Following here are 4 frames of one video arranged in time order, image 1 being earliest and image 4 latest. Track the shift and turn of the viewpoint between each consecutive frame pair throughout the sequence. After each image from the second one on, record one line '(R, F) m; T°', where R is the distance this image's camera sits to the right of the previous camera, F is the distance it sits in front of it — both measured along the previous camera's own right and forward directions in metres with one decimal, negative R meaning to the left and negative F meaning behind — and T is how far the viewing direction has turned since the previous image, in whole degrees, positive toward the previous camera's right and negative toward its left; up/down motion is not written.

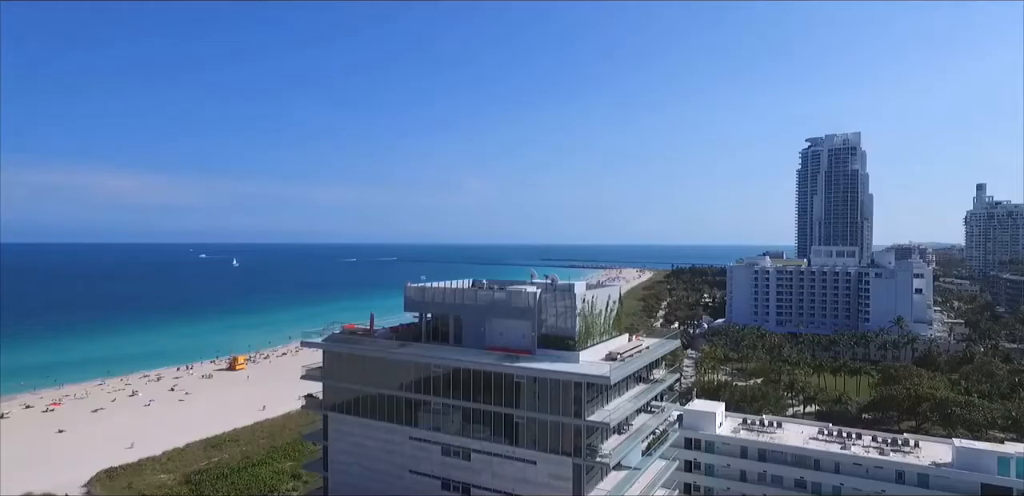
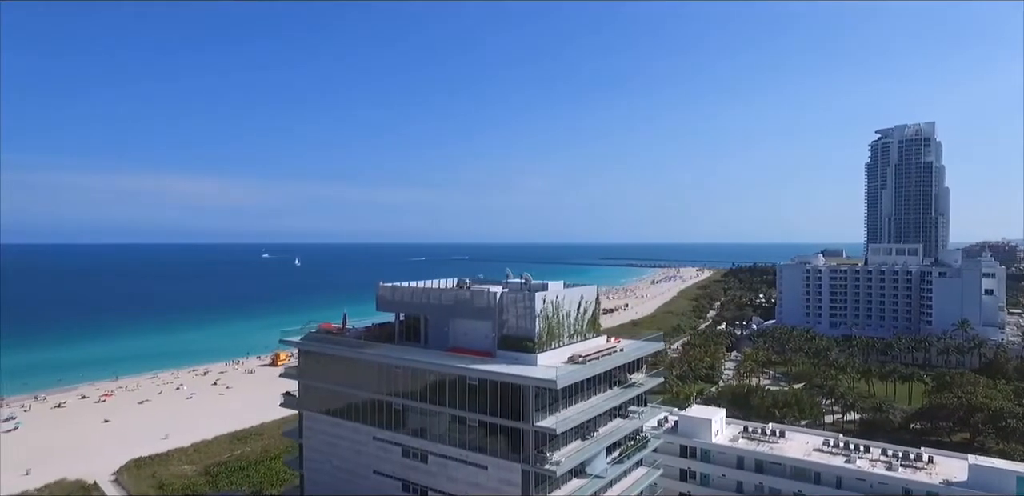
(+4.2, +0.9) m; -6°
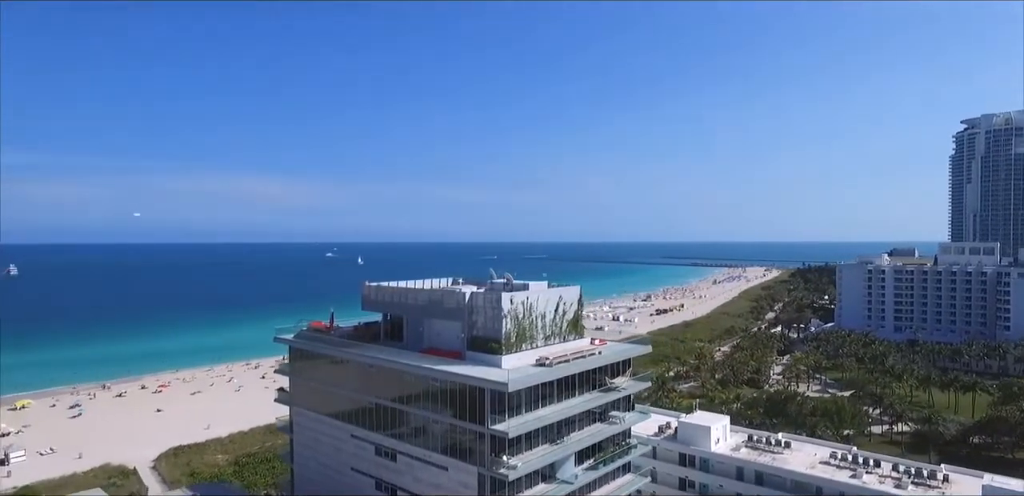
(+3.9, +0.5) m; -6°
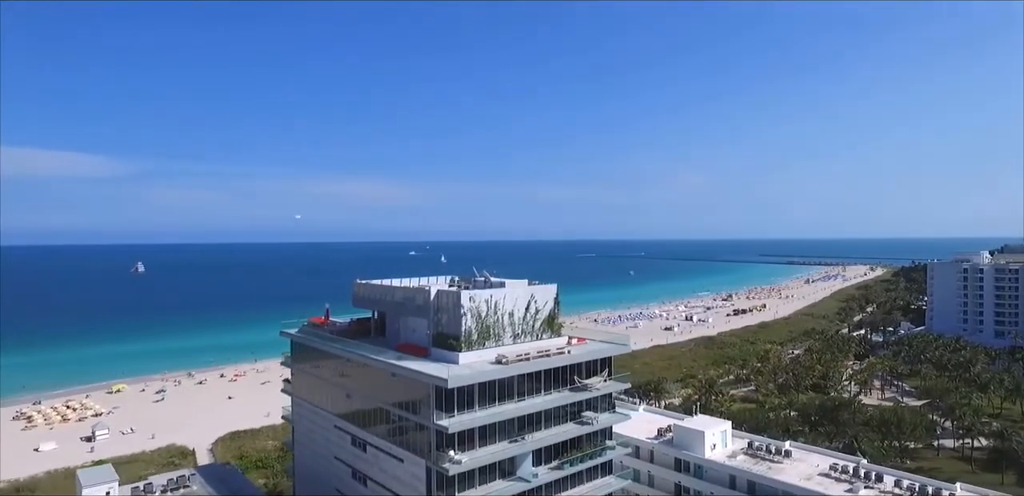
(+5.3, +0.1) m; -8°
